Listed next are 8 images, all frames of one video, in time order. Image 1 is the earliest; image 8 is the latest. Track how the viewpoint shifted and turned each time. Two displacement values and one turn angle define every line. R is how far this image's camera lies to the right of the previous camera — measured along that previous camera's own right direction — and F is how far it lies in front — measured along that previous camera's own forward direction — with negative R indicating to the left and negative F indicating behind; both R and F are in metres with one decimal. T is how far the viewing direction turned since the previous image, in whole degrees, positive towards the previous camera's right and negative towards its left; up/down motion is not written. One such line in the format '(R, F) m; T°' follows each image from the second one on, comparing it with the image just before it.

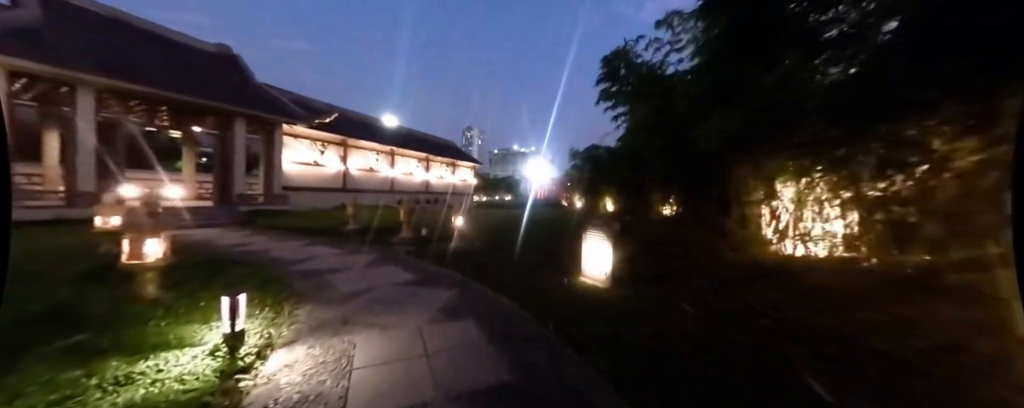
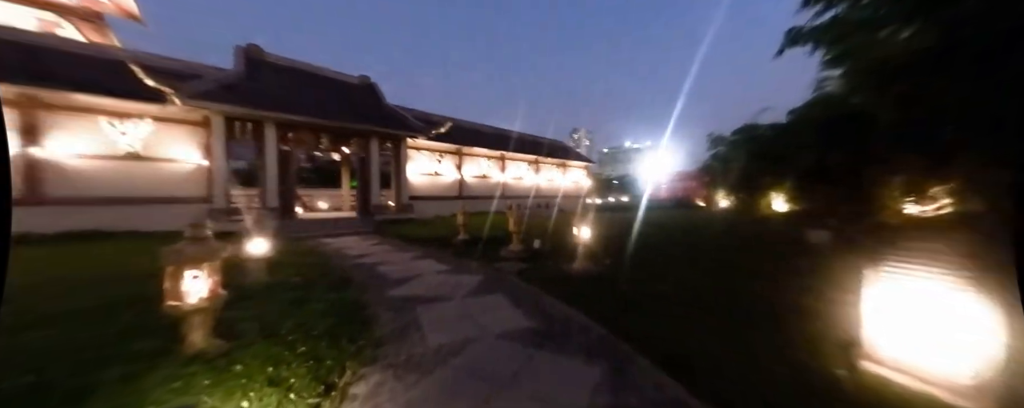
(-0.5, +1.6) m; -21°
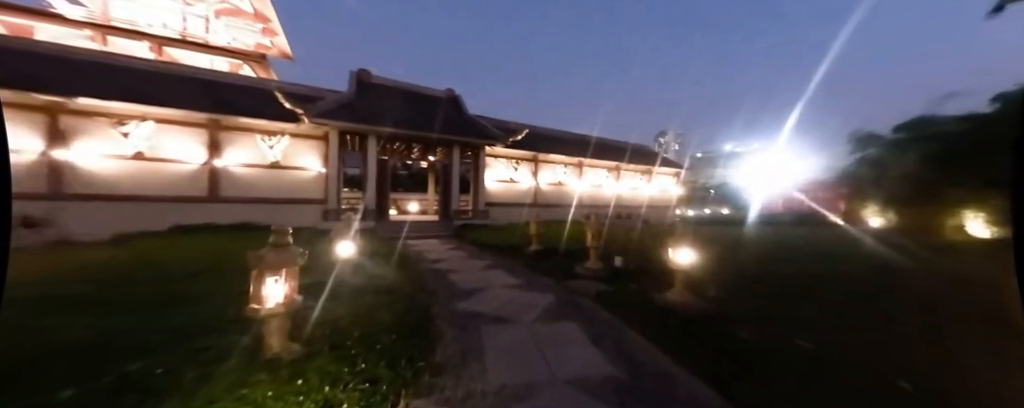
(0.0, +0.4) m; -14°
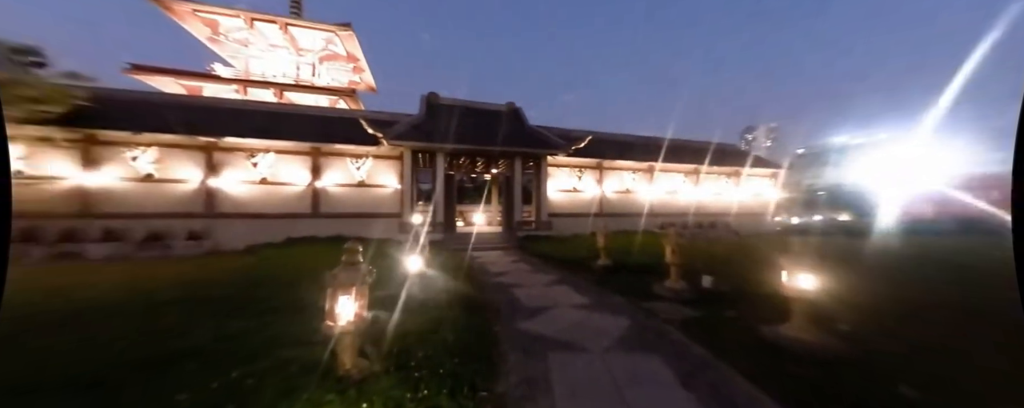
(0.0, +0.2) m; -12°
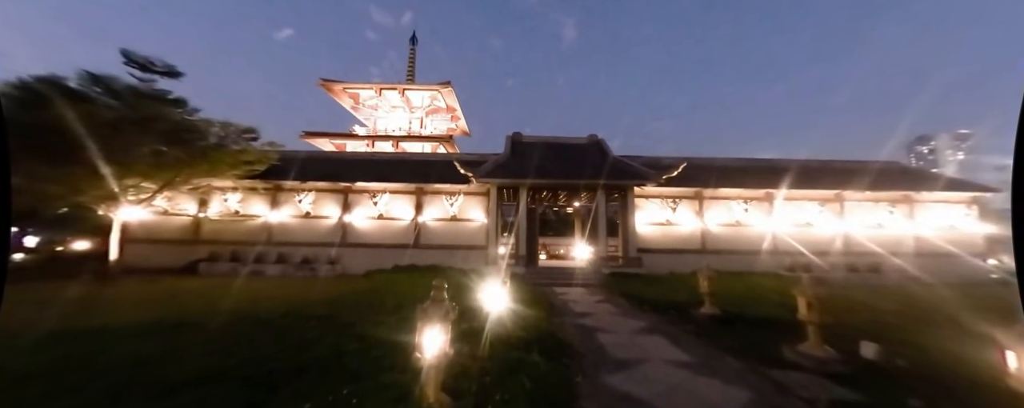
(+0.1, 0.0) m; -16°
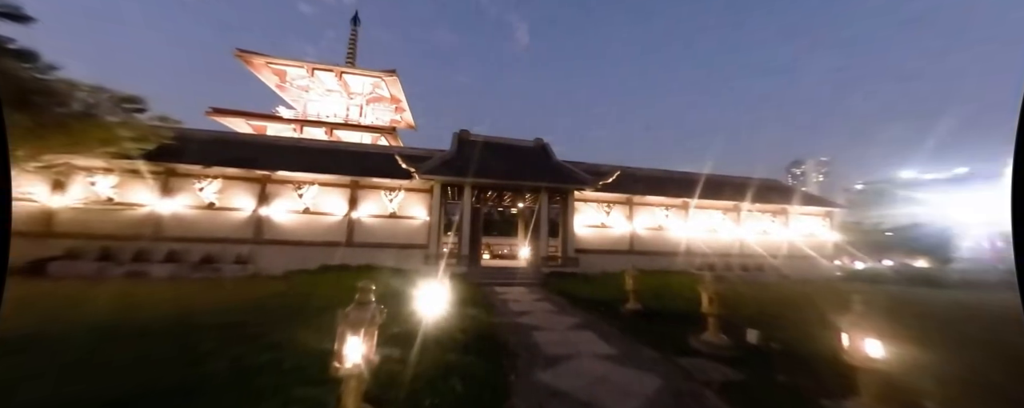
(+0.1, 0.0) m; +10°
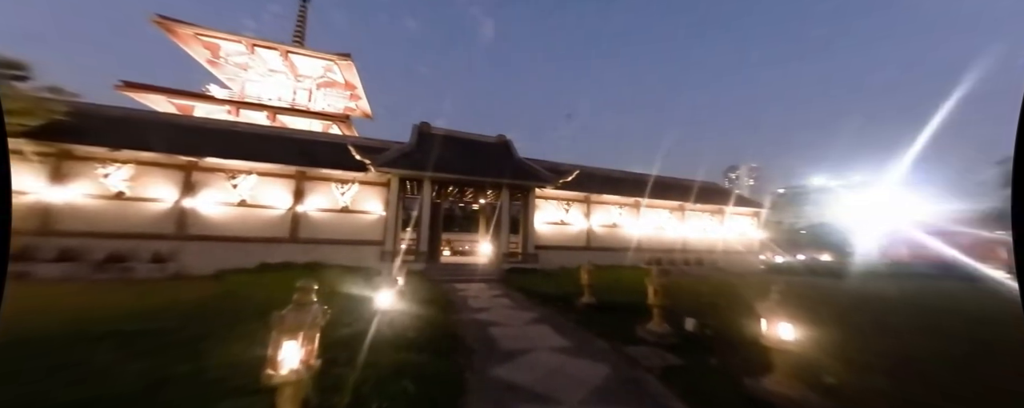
(0.0, 0.0) m; +7°
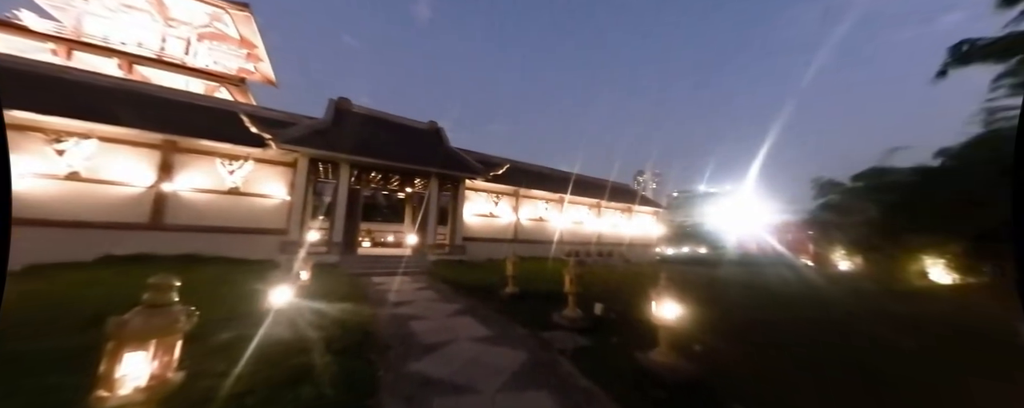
(0.0, 0.0) m; +13°
